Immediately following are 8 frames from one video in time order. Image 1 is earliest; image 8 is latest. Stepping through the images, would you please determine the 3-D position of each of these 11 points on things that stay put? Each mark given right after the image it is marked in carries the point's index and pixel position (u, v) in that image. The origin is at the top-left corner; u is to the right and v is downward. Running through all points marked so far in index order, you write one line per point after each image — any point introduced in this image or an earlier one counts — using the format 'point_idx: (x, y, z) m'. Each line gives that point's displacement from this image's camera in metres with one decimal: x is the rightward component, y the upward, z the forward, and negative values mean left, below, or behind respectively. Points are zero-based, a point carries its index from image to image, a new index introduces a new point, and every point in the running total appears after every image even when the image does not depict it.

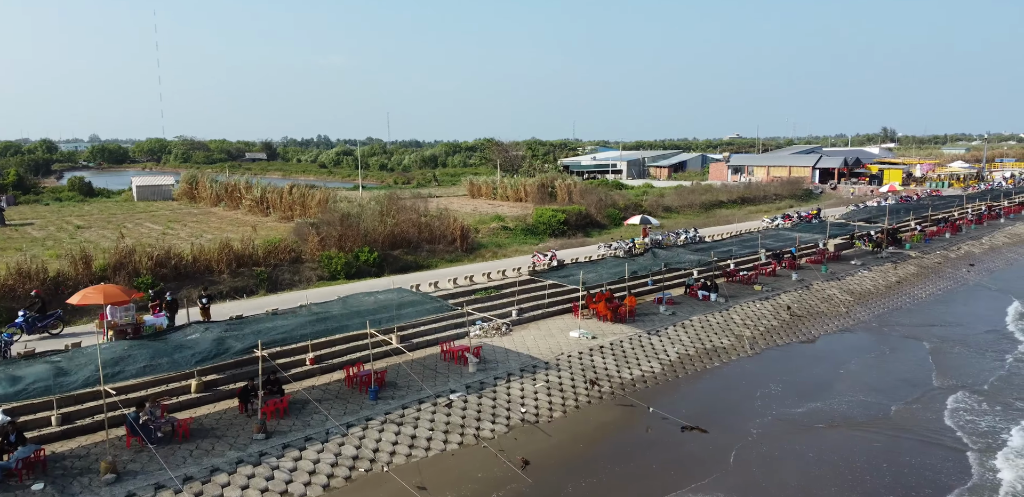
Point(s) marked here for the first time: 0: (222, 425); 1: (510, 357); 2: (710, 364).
0: (-5.2, -3.2, +13.3) m
1: (0.0, -2.6, +17.6) m
2: (+5.2, -3.0, +19.7) m
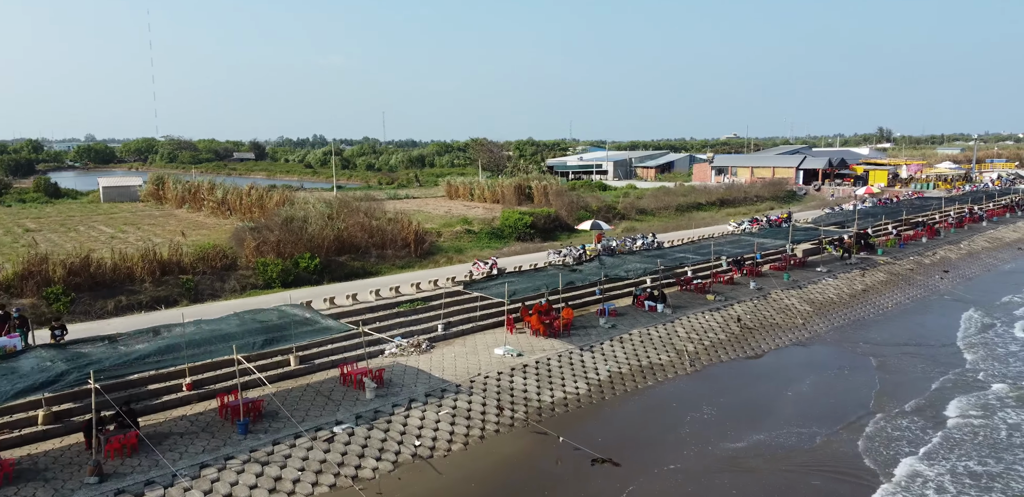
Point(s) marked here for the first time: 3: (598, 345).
0: (-7.2, -3.4, +11.7) m
1: (-2.0, -2.8, +16.0) m
2: (+3.2, -3.3, +18.1) m
3: (+2.3, -2.4, +19.6) m
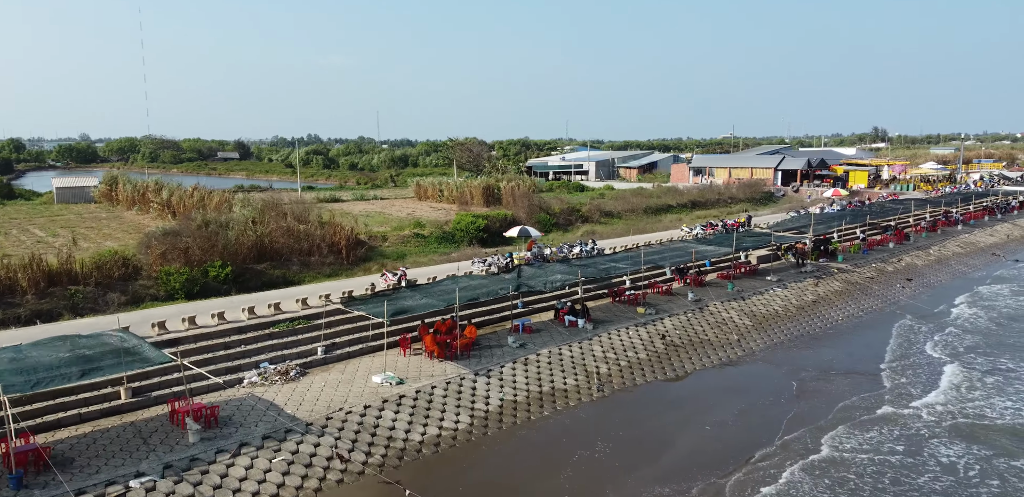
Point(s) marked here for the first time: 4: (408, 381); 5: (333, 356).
0: (-9.8, -3.7, +9.6) m
1: (-4.6, -3.1, +14.0) m
2: (+0.5, -3.6, +16.1) m
3: (-0.4, -2.7, +17.6) m
4: (-2.2, -2.9, +16.0) m
5: (-4.1, -2.5, +17.0) m
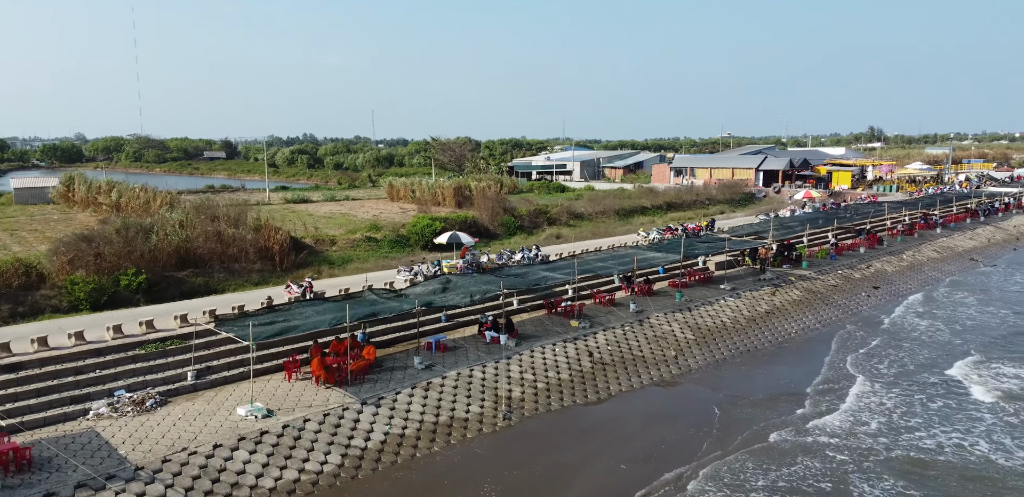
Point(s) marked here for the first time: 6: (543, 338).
0: (-12.0, -4.0, +7.8) m
1: (-6.8, -3.4, +12.2) m
2: (-1.7, -3.8, +14.3) m
3: (-2.6, -3.0, +15.8) m
4: (-4.4, -3.1, +14.2) m
5: (-6.3, -2.7, +15.2) m
6: (+0.8, -2.3, +19.9) m
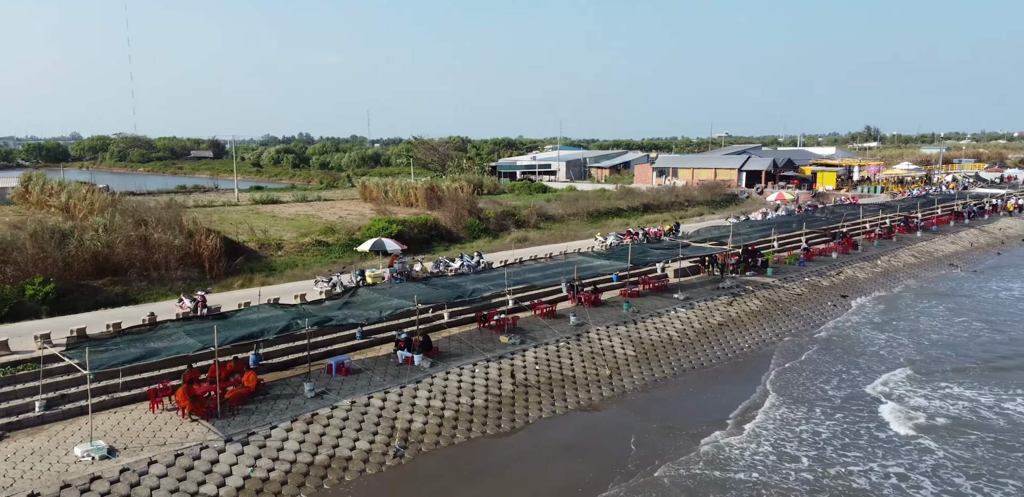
0: (-14.0, -4.2, +6.0) m
1: (-8.8, -3.6, +10.4) m
2: (-3.7, -4.1, +12.5) m
3: (-4.6, -3.2, +14.0) m
4: (-6.4, -3.4, +12.4) m
5: (-8.3, -3.0, +13.4) m
6: (-1.2, -2.6, +18.2) m
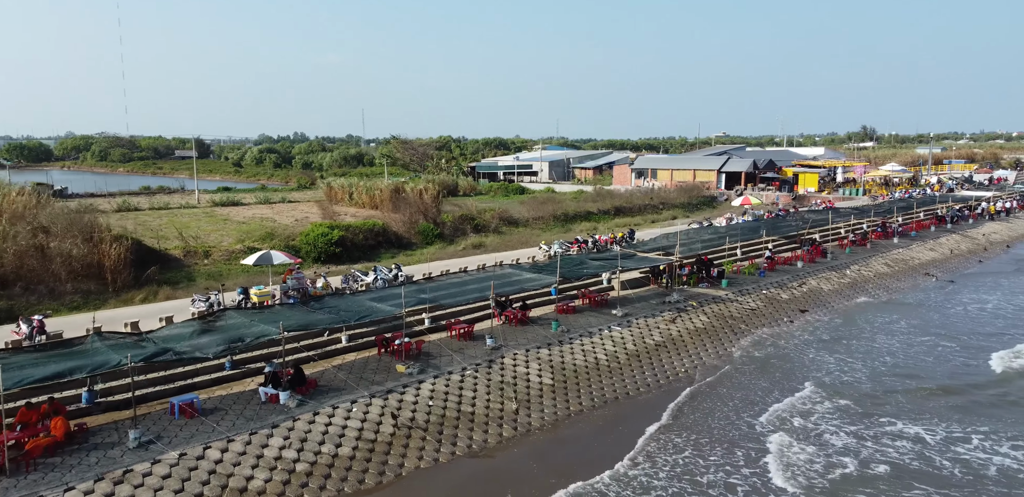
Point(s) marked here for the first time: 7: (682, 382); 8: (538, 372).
0: (-16.3, -4.6, +3.7) m
1: (-11.2, -4.0, +8.1) m
2: (-6.0, -4.4, +10.2) m
3: (-6.9, -3.6, +11.7) m
4: (-8.8, -3.7, +10.1) m
5: (-10.6, -3.3, +11.1) m
6: (-3.5, -2.9, +15.9) m
7: (+4.4, -3.4, +18.8) m
8: (+0.7, -3.0, +17.9) m
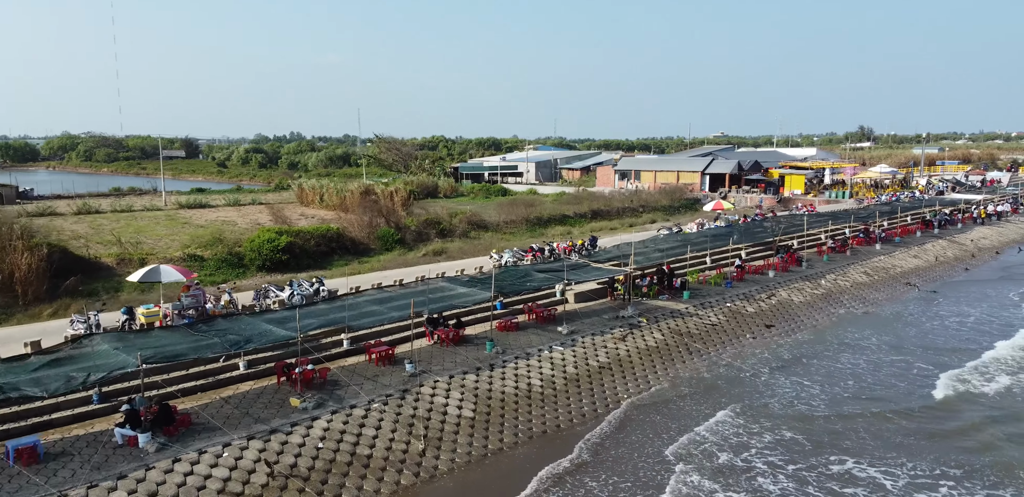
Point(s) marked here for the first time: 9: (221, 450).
0: (-18.1, -4.9, +1.7) m
1: (-12.9, -4.3, +6.1) m
2: (-7.8, -4.7, +8.3) m
3: (-8.7, -3.9, +9.8) m
4: (-10.6, -4.1, +8.1) m
5: (-12.4, -3.6, +9.2) m
6: (-5.3, -3.3, +14.0) m
7: (+2.6, -3.7, +16.9) m
8: (-1.1, -3.3, +16.0) m
9: (-5.0, -3.5, +13.0) m
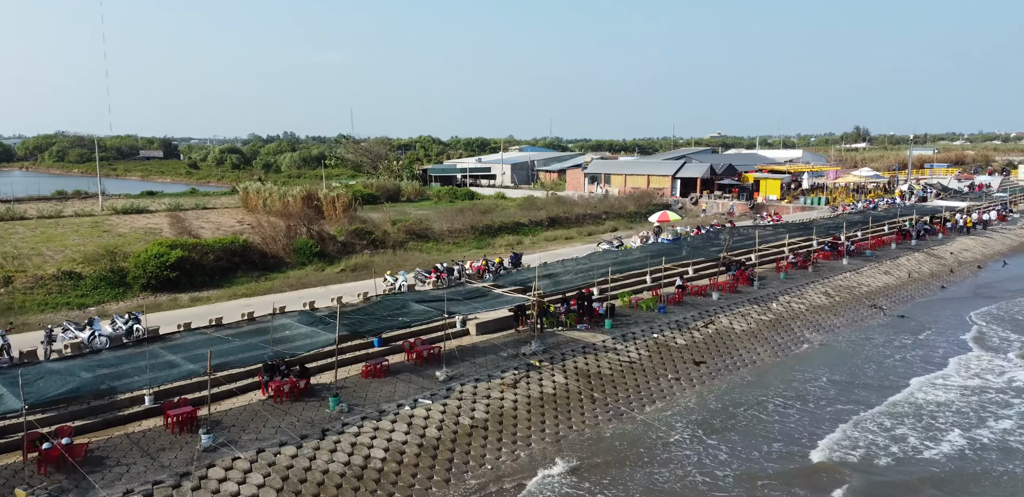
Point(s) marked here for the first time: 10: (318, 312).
0: (-21.1, -5.5, -1.8) m
1: (-16.0, -4.9, +2.6) m
2: (-10.8, -5.4, +4.8) m
3: (-11.8, -4.5, +6.3) m
4: (-13.6, -4.7, +4.6) m
5: (-15.4, -4.3, +5.6) m
6: (-8.4, -3.9, +10.4) m
7: (-0.4, -4.4, +13.4) m
8: (-4.2, -4.0, +12.4) m
9: (-8.1, -4.1, +9.4) m
10: (-4.5, -1.5, +17.1) m
